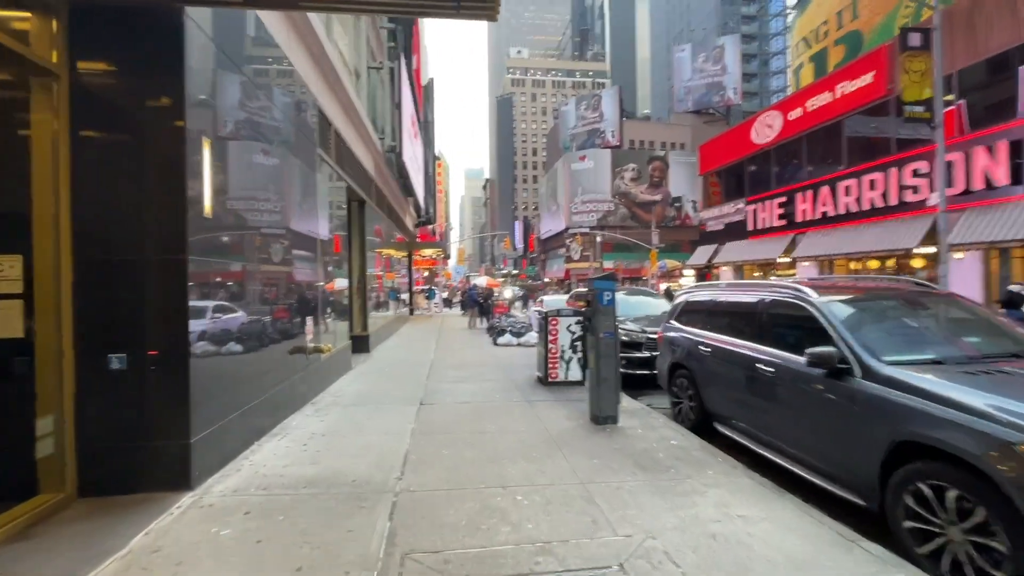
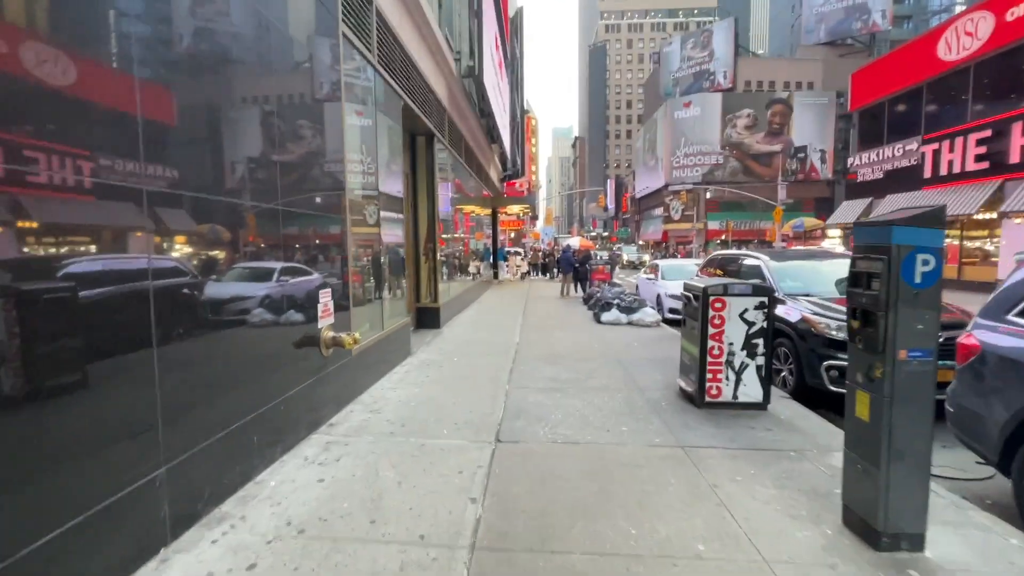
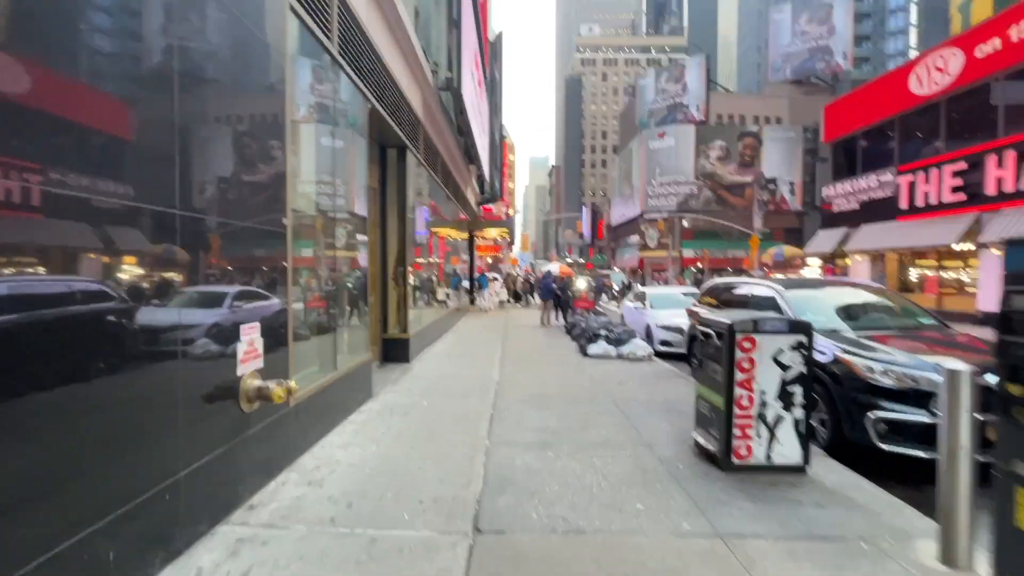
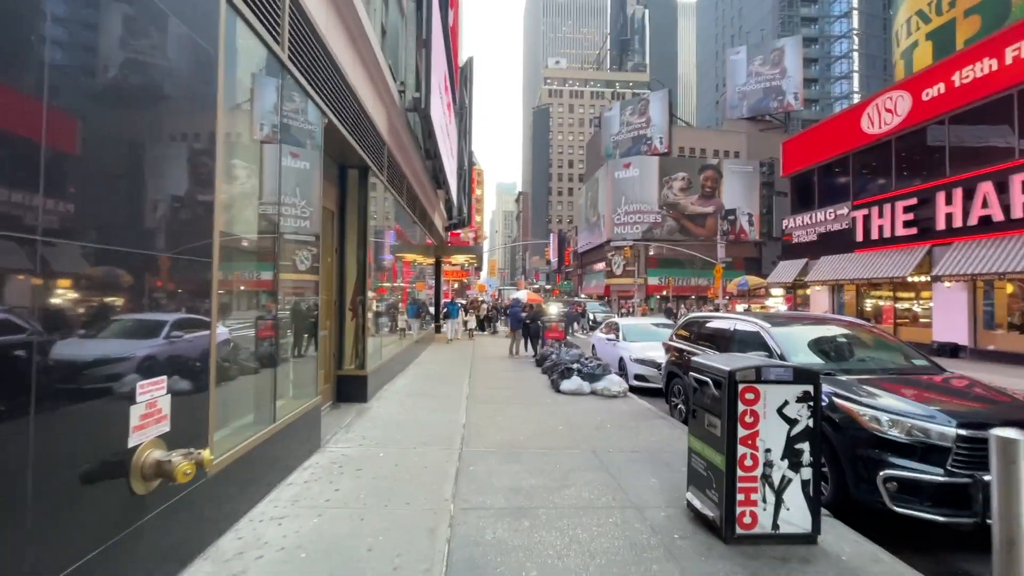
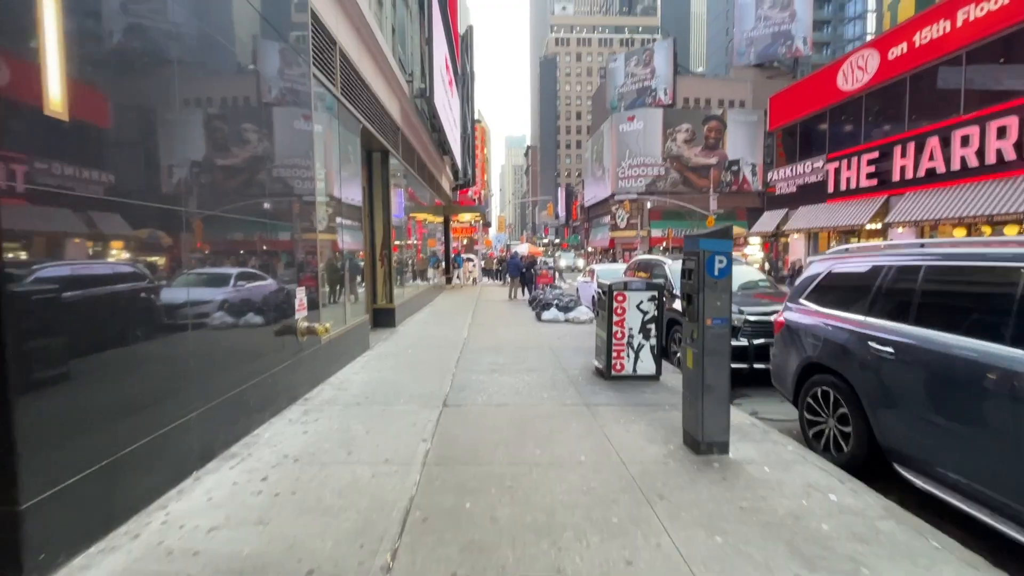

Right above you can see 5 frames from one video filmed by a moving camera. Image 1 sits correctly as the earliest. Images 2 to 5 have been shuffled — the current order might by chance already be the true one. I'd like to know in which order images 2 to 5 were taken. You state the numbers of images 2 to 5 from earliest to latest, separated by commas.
5, 2, 3, 4
